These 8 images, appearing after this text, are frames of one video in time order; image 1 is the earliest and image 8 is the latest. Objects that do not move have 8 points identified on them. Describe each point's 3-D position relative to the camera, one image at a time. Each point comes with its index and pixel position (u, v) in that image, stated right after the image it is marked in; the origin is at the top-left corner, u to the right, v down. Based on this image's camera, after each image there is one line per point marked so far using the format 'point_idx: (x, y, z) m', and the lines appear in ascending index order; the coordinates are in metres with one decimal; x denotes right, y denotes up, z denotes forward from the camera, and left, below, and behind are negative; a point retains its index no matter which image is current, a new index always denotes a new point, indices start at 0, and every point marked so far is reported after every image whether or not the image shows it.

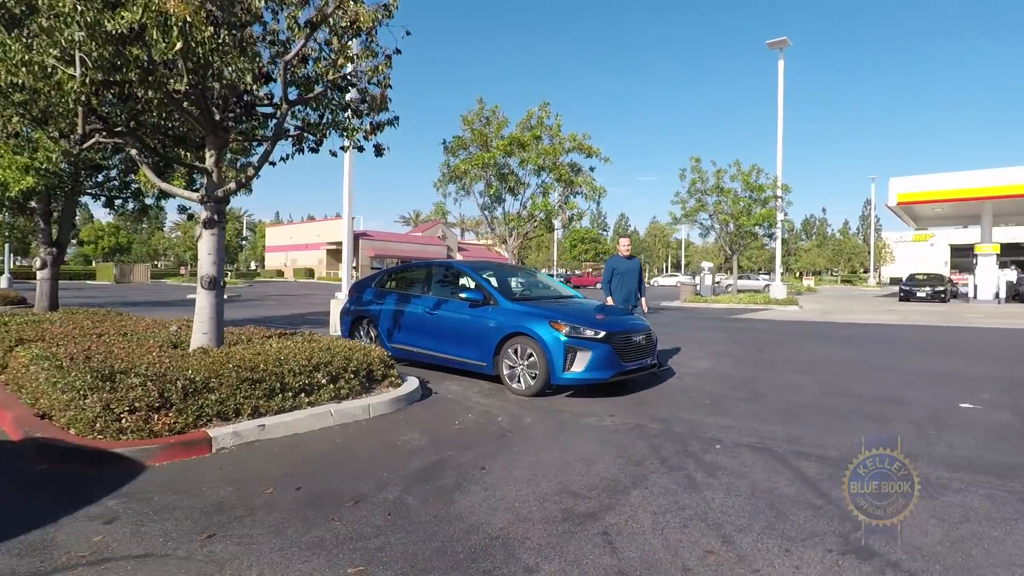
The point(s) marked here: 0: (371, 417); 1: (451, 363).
0: (-1.4, -1.3, +5.8) m
1: (-0.8, -1.0, +7.9) m
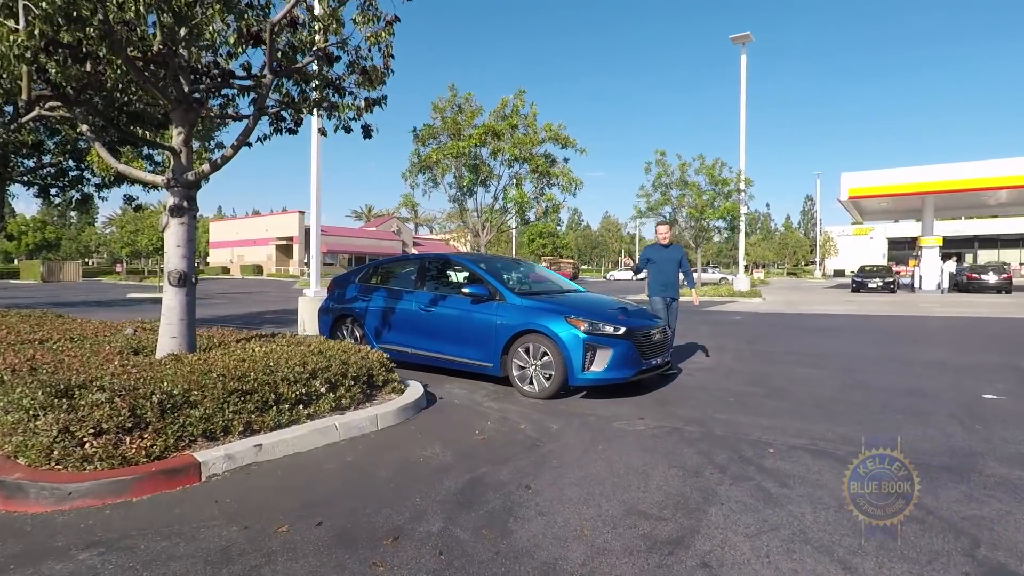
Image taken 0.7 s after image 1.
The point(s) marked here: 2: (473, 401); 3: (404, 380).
0: (-1.2, -1.3, +5.1) m
1: (-0.8, -1.0, +7.2) m
2: (-0.4, -1.2, +6.3) m
3: (-1.2, -1.0, +6.5) m
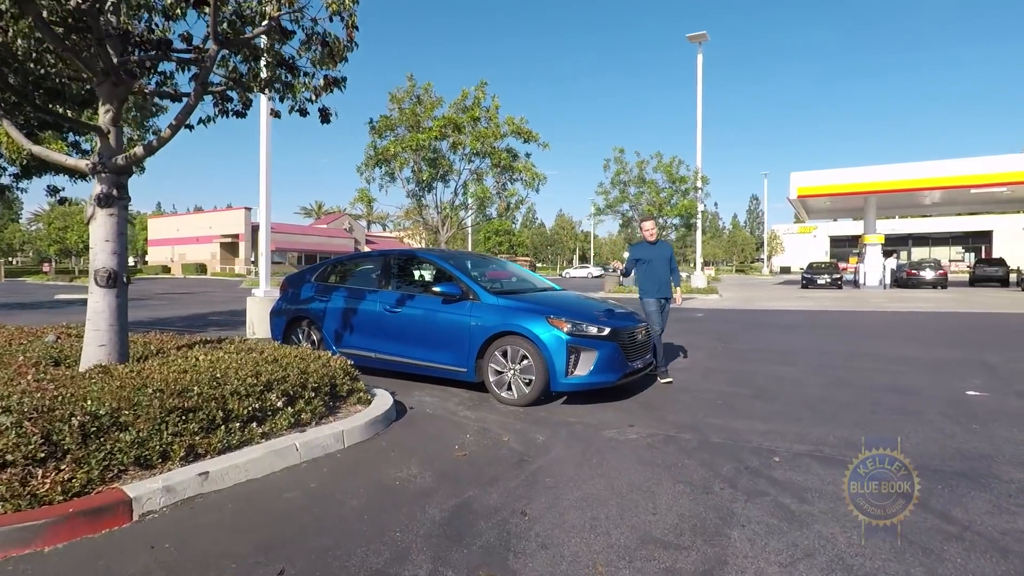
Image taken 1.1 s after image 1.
0: (-1.3, -1.3, +4.5) m
1: (-1.1, -0.9, +6.7) m
2: (-0.7, -1.2, +5.8) m
3: (-1.5, -1.0, +5.9) m
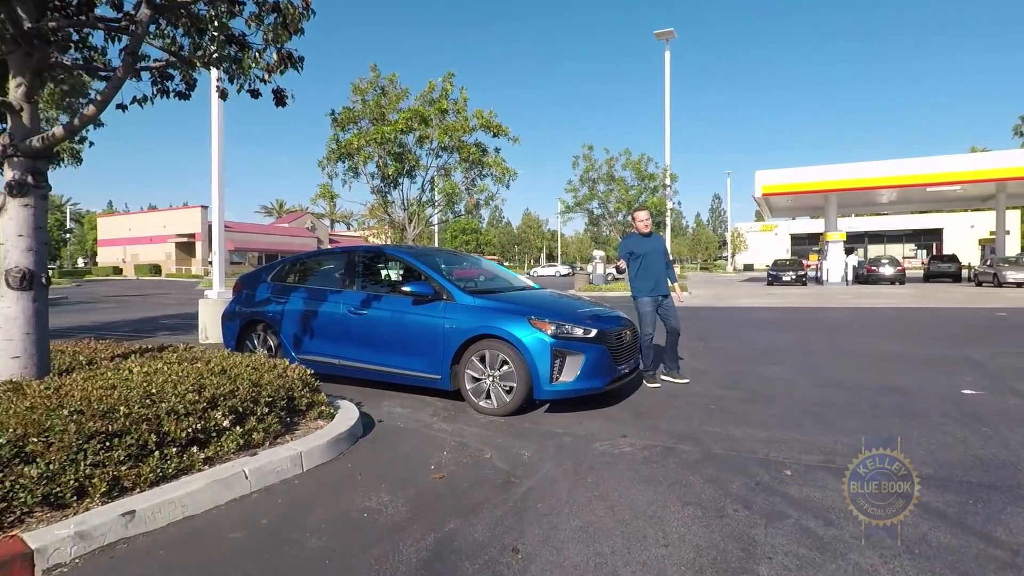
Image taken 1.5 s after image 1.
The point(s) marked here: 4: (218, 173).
0: (-1.4, -1.3, +4.0) m
1: (-1.3, -0.9, +6.1) m
2: (-0.8, -1.2, +5.2) m
3: (-1.6, -1.0, +5.3) m
4: (-5.8, +2.2, +11.2) m
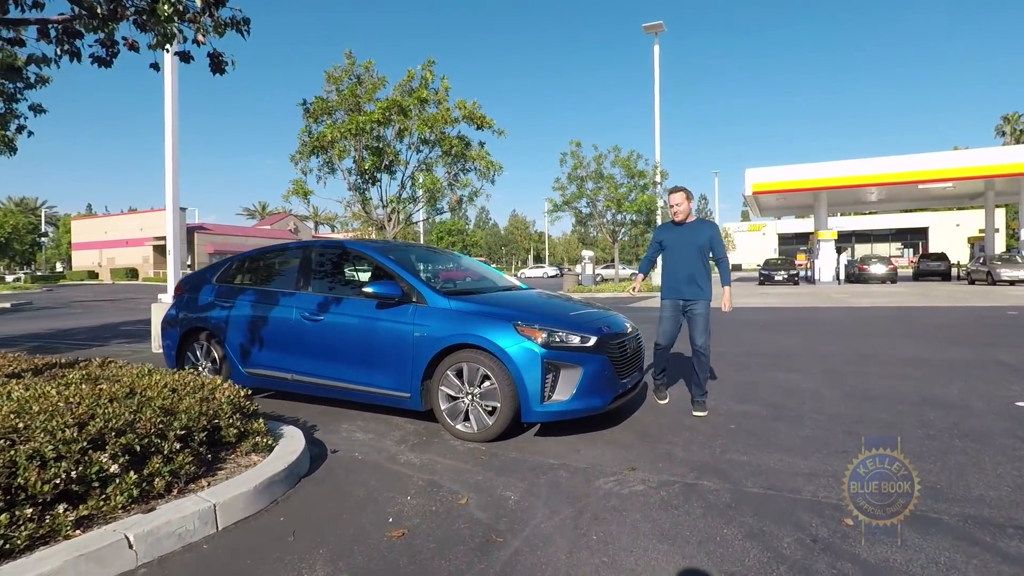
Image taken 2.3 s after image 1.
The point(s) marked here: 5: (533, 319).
0: (-1.5, -1.3, +3.0) m
1: (-1.5, -0.9, +5.1) m
2: (-1.0, -1.2, +4.3) m
3: (-1.8, -1.0, +4.3) m
4: (-6.0, +2.1, +10.2) m
5: (+0.2, -0.2, +4.5) m
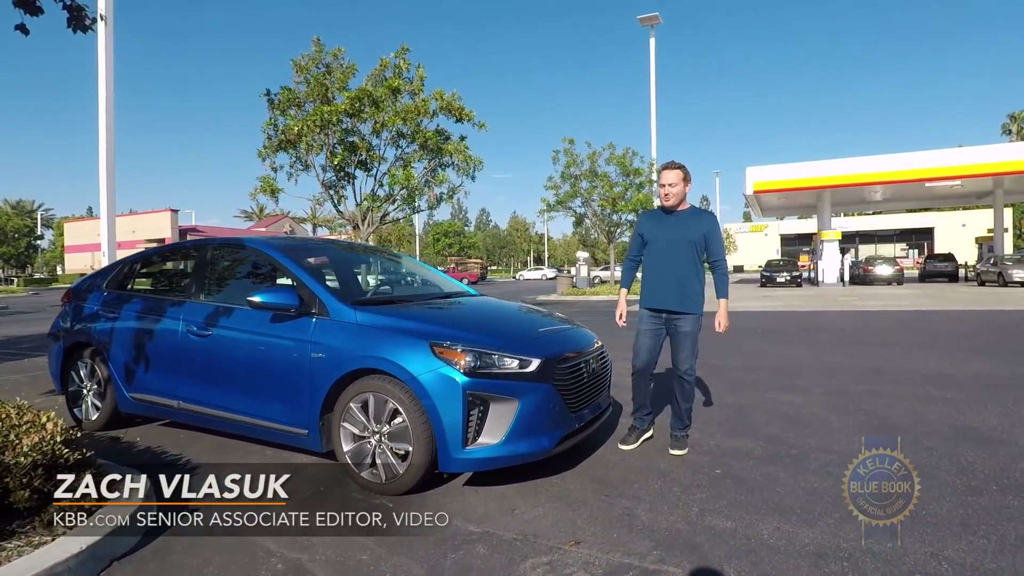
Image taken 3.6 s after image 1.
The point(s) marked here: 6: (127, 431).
0: (-2.0, -1.3, +2.0) m
1: (-1.9, -1.0, +4.1) m
2: (-1.5, -1.3, +3.3) m
3: (-2.3, -1.1, +3.3) m
4: (-6.5, +2.0, +9.2) m
5: (-0.3, -0.3, +3.5) m
6: (-3.4, -1.3, +5.0) m
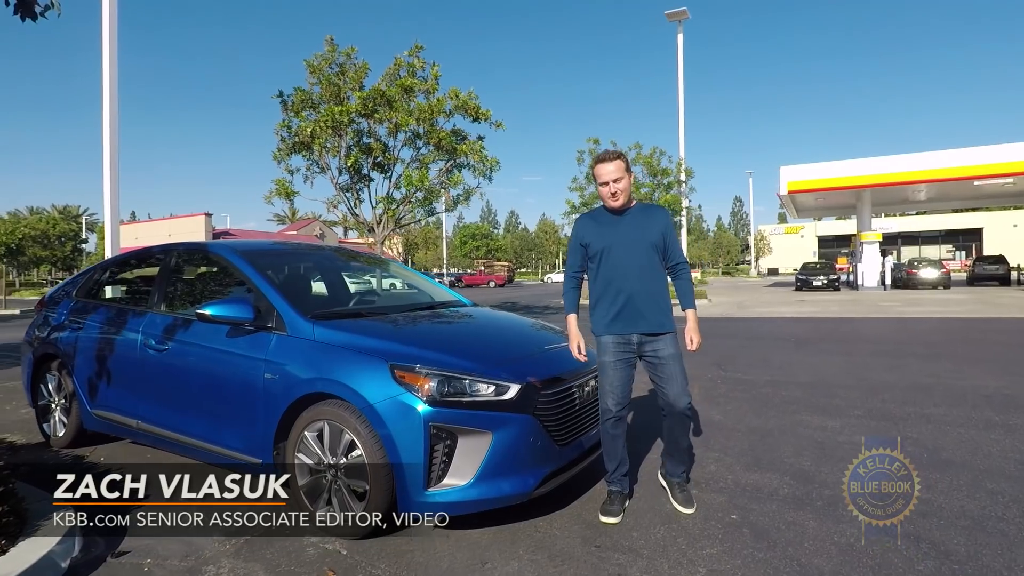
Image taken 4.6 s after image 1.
0: (-2.2, -1.4, +1.6) m
1: (-2.0, -1.1, +3.7) m
2: (-1.6, -1.3, +2.8) m
3: (-2.4, -1.2, +2.9) m
4: (-6.3, +1.9, +9.1) m
5: (-0.5, -0.4, +3.0) m
6: (-3.4, -1.3, +4.7) m
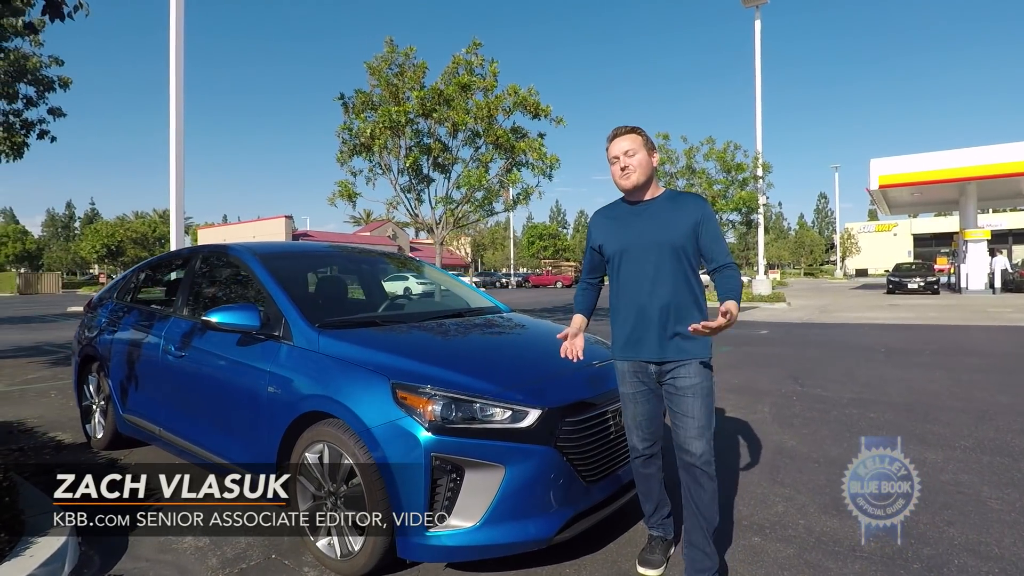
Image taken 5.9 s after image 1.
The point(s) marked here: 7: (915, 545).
0: (-2.3, -1.4, +1.5) m
1: (-1.8, -1.1, +3.5) m
2: (-1.5, -1.4, +2.6) m
3: (-2.3, -1.2, +2.8) m
4: (-5.5, +1.9, +9.4) m
5: (-0.4, -0.4, +2.6) m
6: (-3.1, -1.4, +4.7) m
7: (+2.0, -1.3, +2.8) m
